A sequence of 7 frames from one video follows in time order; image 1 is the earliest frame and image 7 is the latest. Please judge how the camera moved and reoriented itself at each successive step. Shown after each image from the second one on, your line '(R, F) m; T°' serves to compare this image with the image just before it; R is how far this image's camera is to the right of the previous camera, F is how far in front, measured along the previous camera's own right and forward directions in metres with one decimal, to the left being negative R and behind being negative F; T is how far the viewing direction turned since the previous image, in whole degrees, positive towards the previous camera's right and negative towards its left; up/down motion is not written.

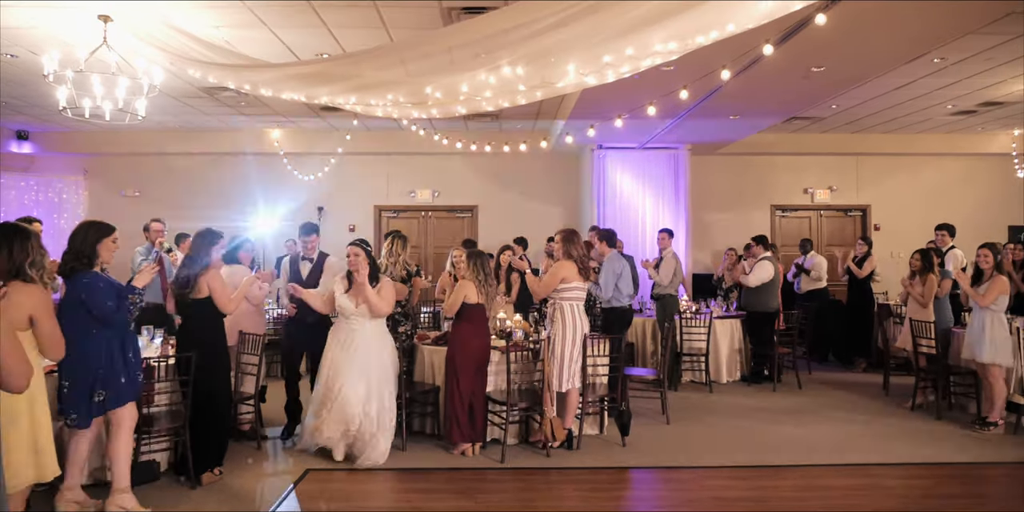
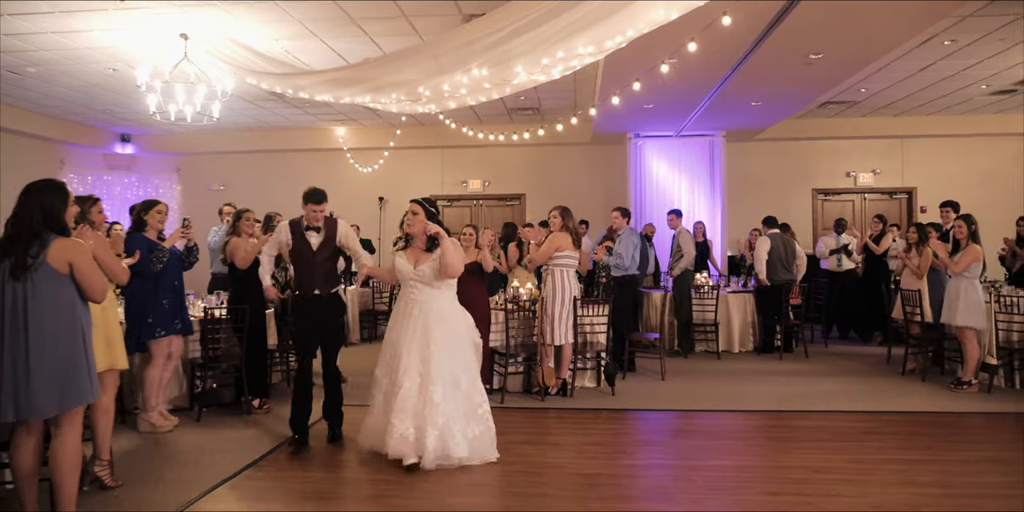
(+0.6, -0.7) m; -7°
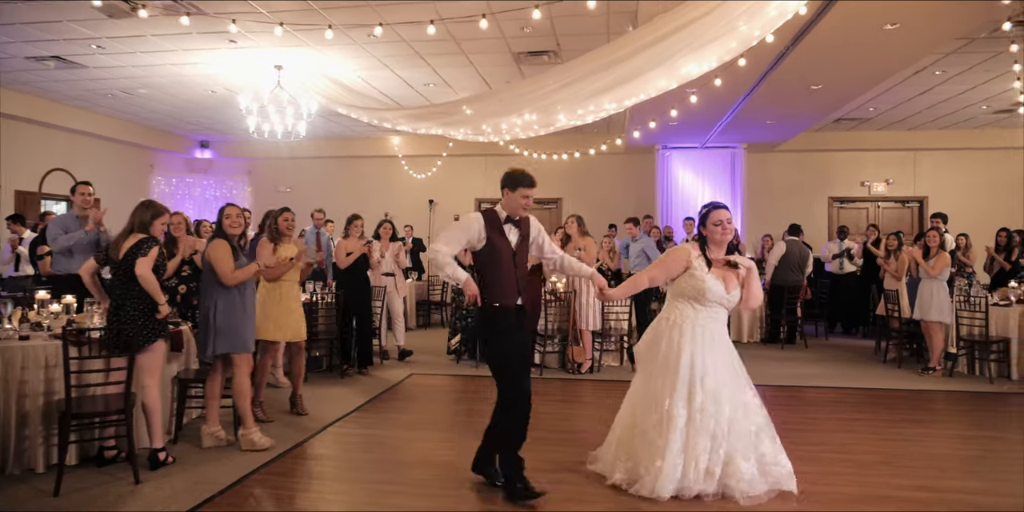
(-0.1, -1.2) m; -3°
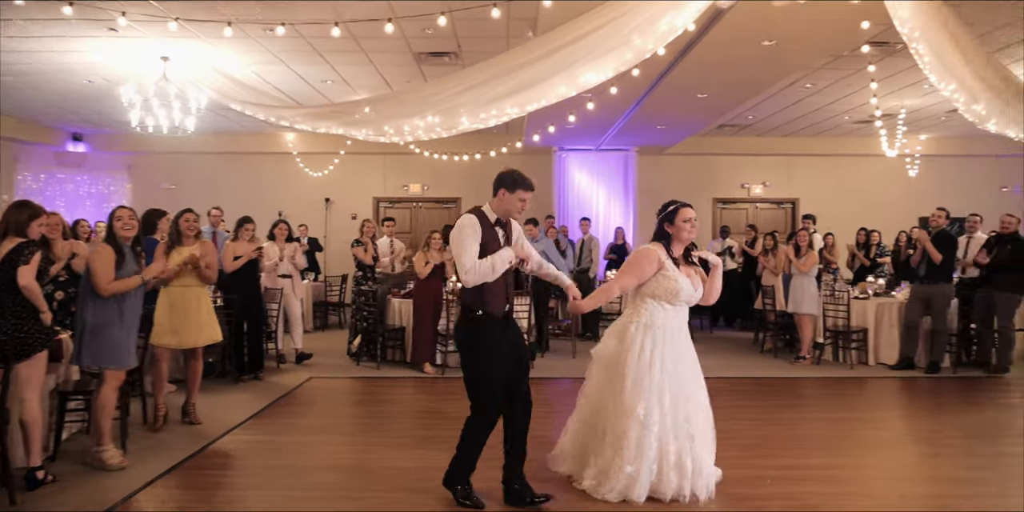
(0.0, -0.1) m; +9°
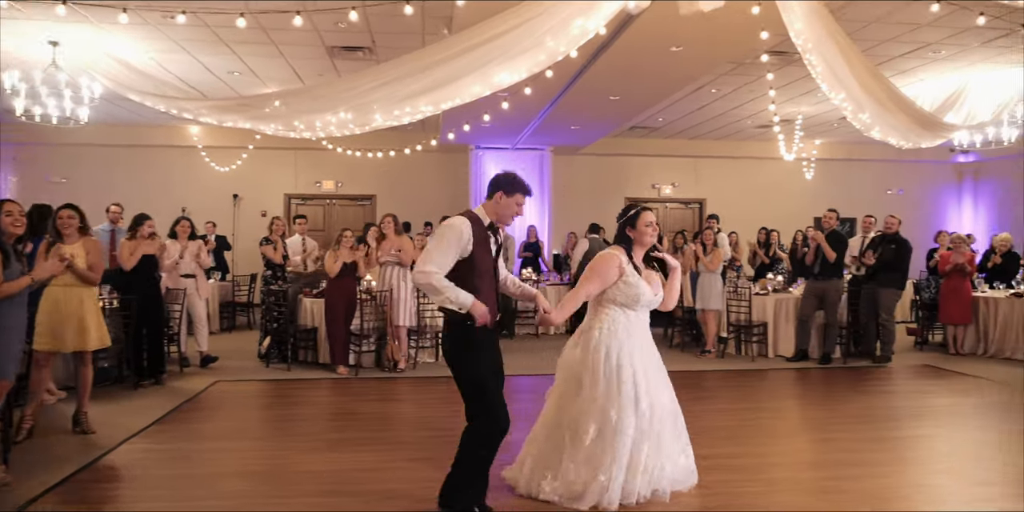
(0.0, 0.0) m; +7°
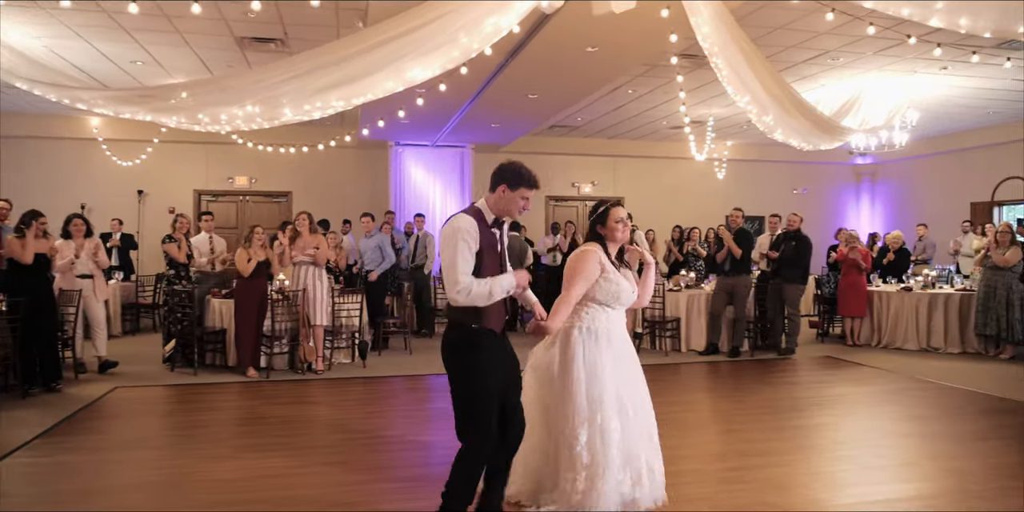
(+0.1, 0.0) m; +6°
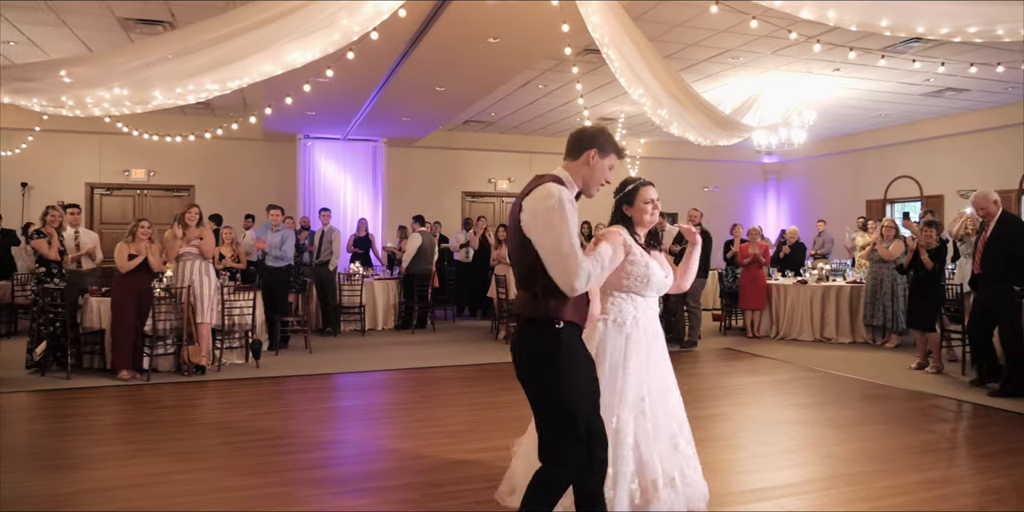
(+0.3, +0.1) m; +5°
